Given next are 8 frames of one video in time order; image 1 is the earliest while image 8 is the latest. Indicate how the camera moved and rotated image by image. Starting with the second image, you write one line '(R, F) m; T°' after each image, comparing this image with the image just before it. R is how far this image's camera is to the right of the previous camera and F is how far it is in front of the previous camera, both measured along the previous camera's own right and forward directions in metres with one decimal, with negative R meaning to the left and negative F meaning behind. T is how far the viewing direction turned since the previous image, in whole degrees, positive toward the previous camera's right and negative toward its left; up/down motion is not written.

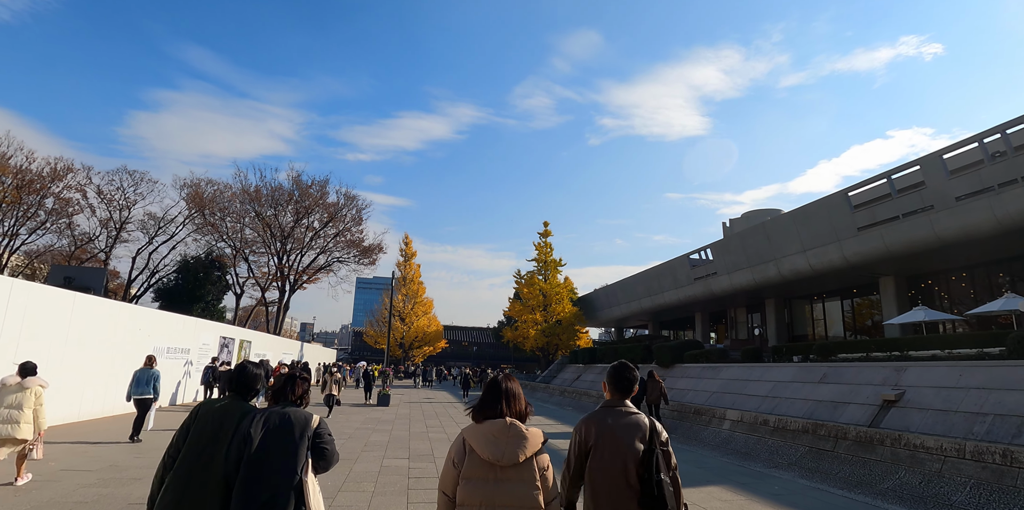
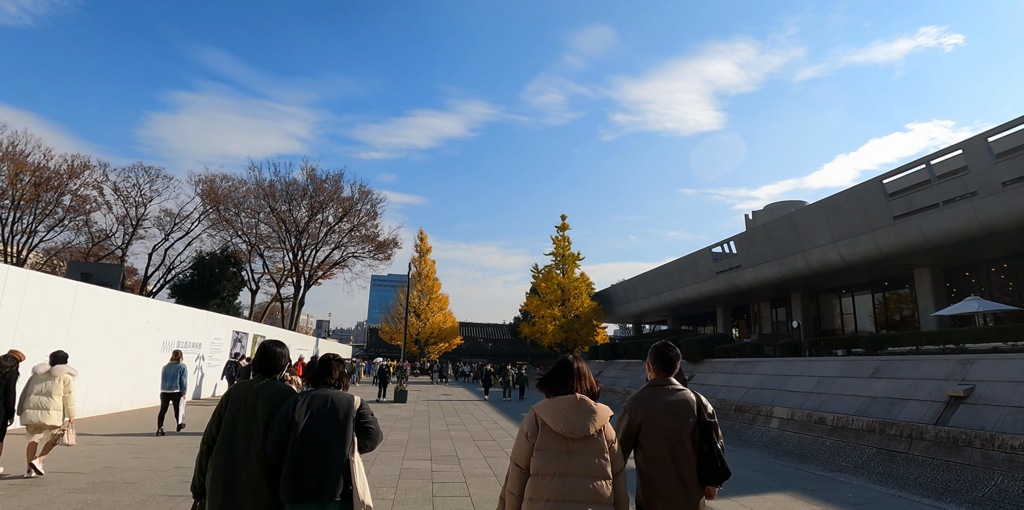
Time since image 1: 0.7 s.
(-0.2, +0.7) m; -1°
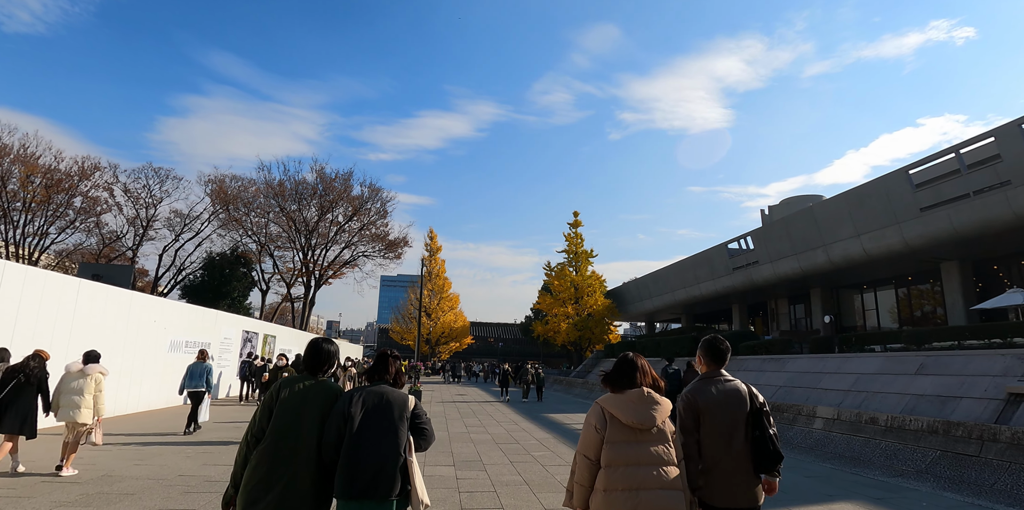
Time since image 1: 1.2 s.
(-0.2, +0.5) m; -1°
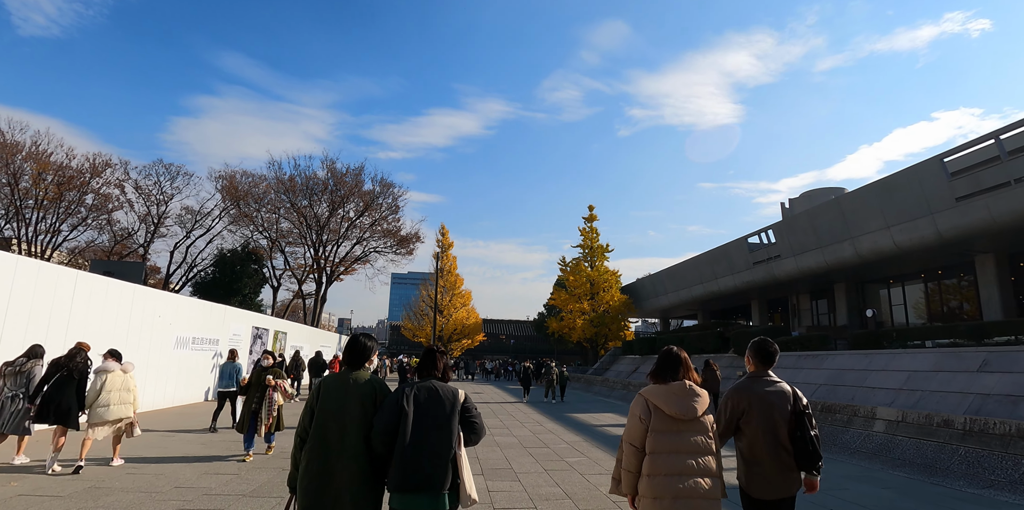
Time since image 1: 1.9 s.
(-0.2, +0.6) m; -1°
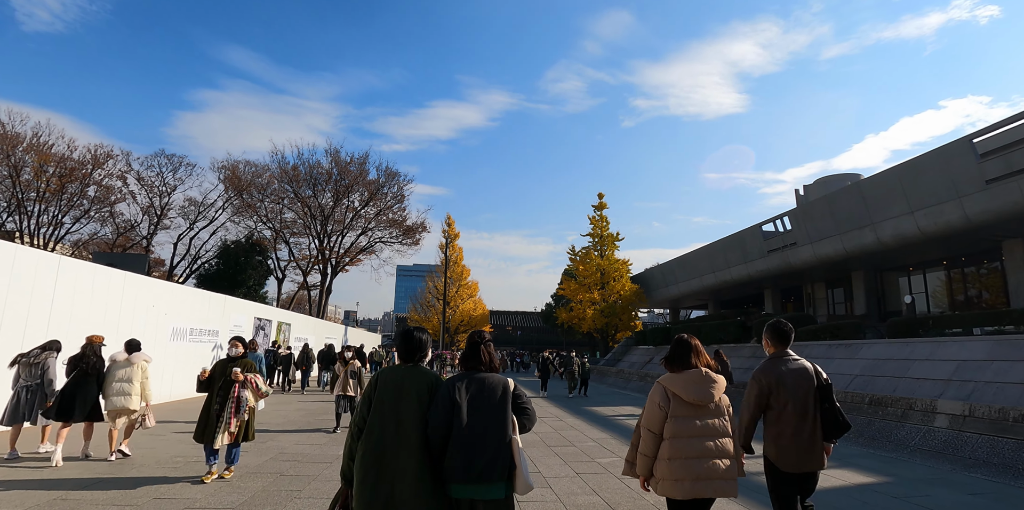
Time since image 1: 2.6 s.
(-0.2, +0.7) m; -1°
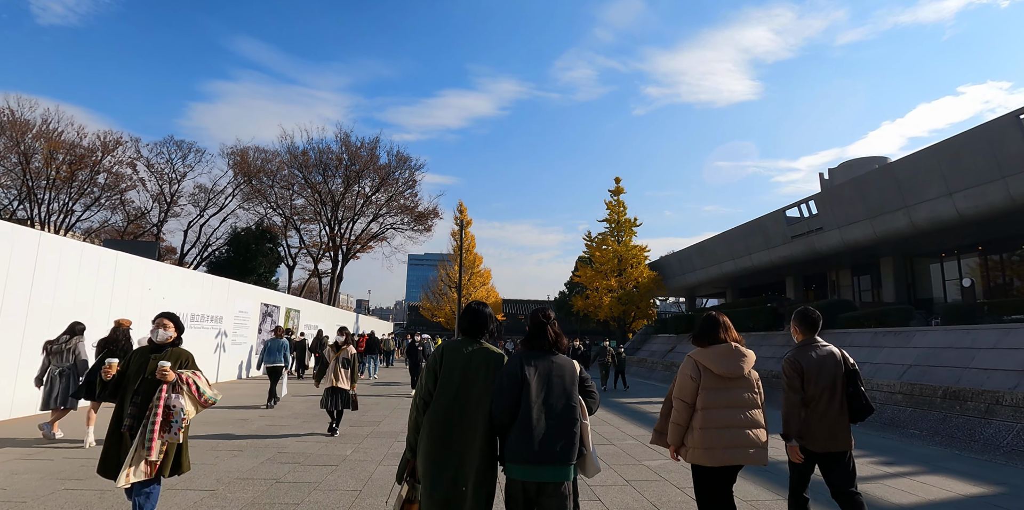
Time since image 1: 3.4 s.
(-0.2, +0.8) m; -1°
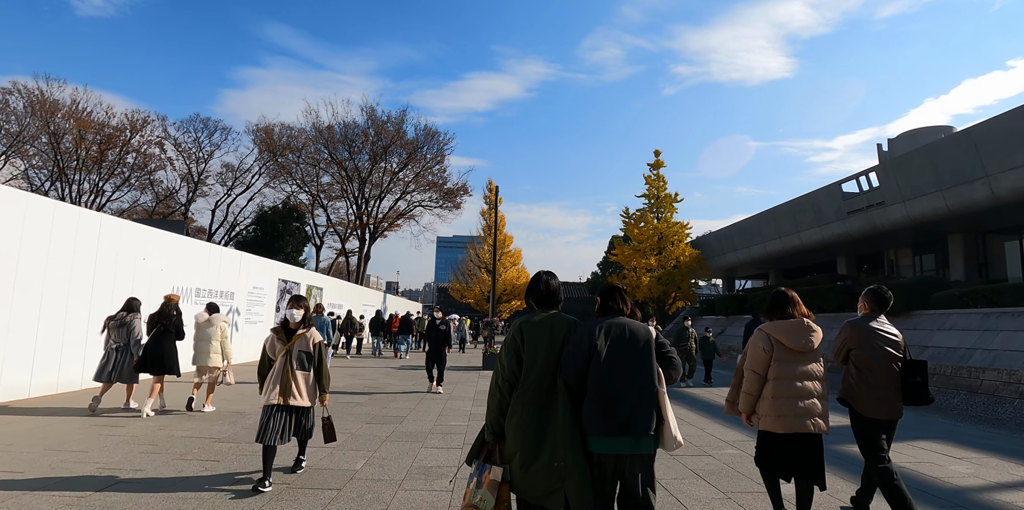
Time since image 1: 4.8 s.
(-0.3, +1.3) m; -3°
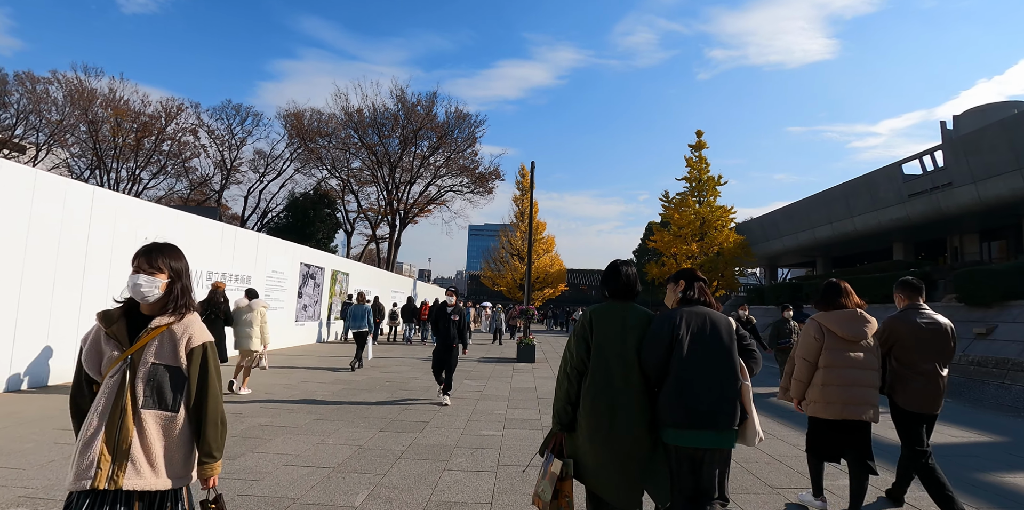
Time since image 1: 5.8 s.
(-0.1, +0.9) m; -3°
